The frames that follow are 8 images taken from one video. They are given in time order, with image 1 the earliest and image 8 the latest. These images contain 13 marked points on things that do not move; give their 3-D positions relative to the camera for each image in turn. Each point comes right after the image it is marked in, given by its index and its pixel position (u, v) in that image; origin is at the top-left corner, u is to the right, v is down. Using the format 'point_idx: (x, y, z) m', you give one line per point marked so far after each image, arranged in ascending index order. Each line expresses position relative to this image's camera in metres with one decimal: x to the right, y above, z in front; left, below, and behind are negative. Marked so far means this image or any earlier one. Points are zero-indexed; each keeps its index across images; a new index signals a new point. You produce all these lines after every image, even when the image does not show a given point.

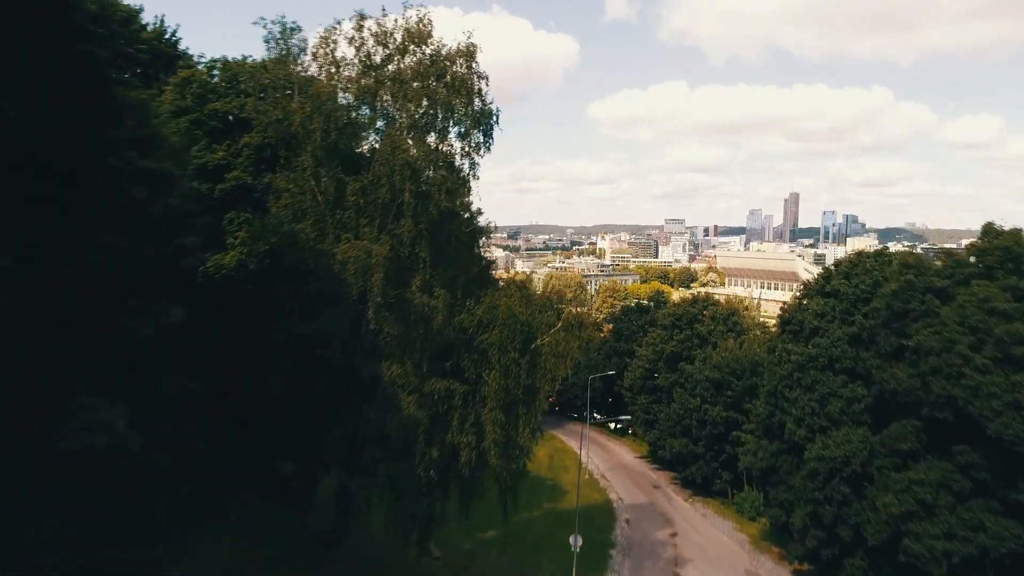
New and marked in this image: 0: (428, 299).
0: (-1.2, -0.2, +9.4) m
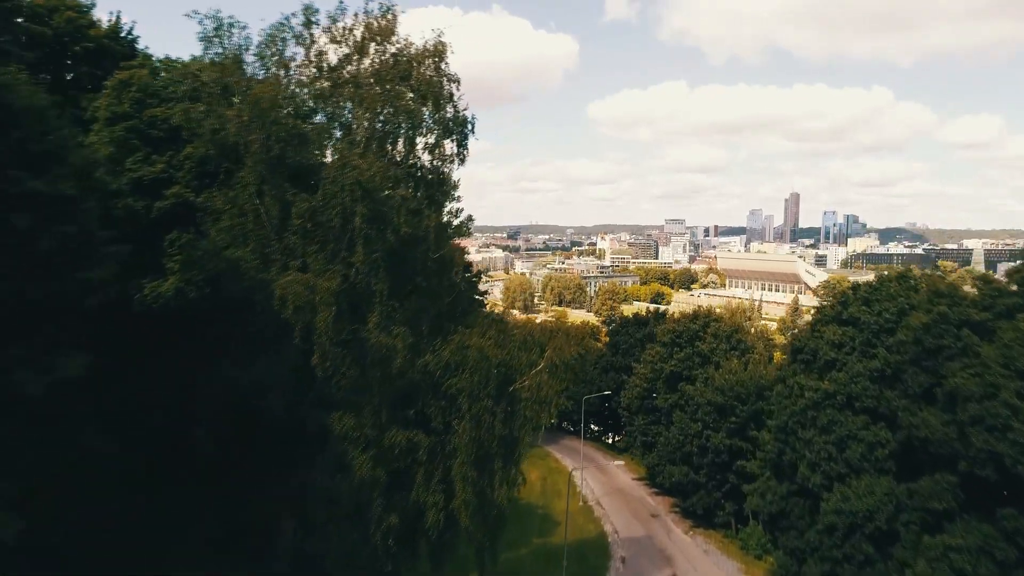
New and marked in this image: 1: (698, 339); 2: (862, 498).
0: (-1.5, -0.6, +8.1) m
1: (+5.4, -1.5, +19.0) m
2: (+5.0, -3.0, +9.4) m
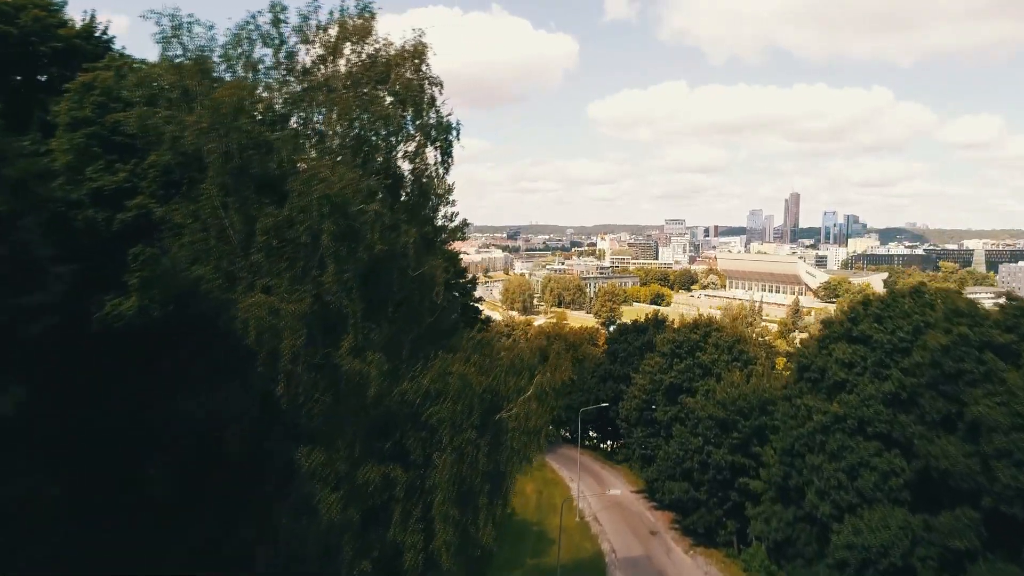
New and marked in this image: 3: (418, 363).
0: (-1.7, -0.9, +7.5) m
1: (+5.2, -1.7, +18.4) m
2: (+4.8, -3.2, +8.8) m
3: (-1.2, -1.0, +8.3) m
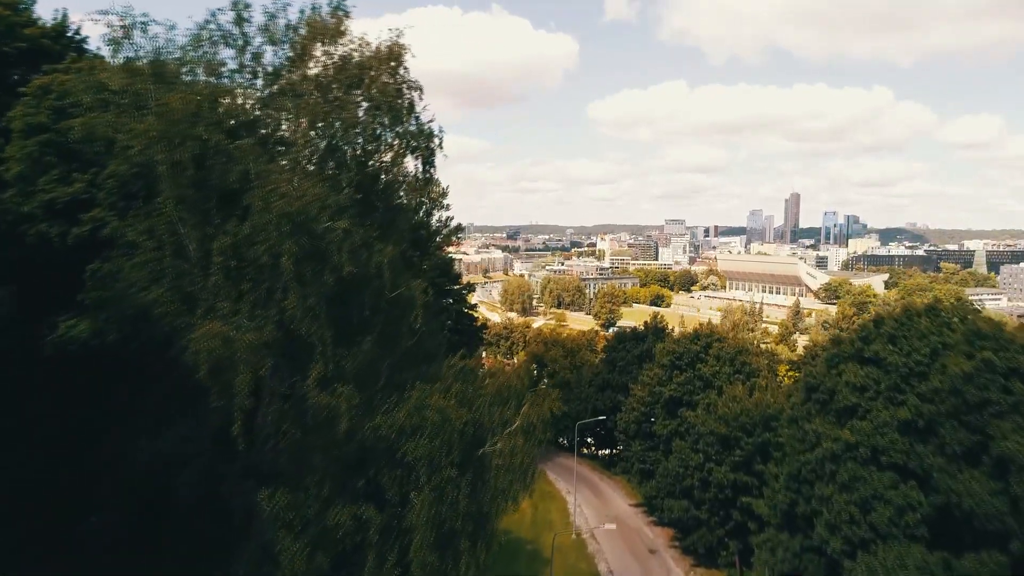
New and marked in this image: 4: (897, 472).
0: (-1.9, -1.1, +6.8) m
1: (+5.0, -2.0, +17.7) m
2: (+4.7, -3.5, +8.1) m
3: (-1.4, -1.2, +7.6) m
4: (+5.1, -2.4, +8.7) m
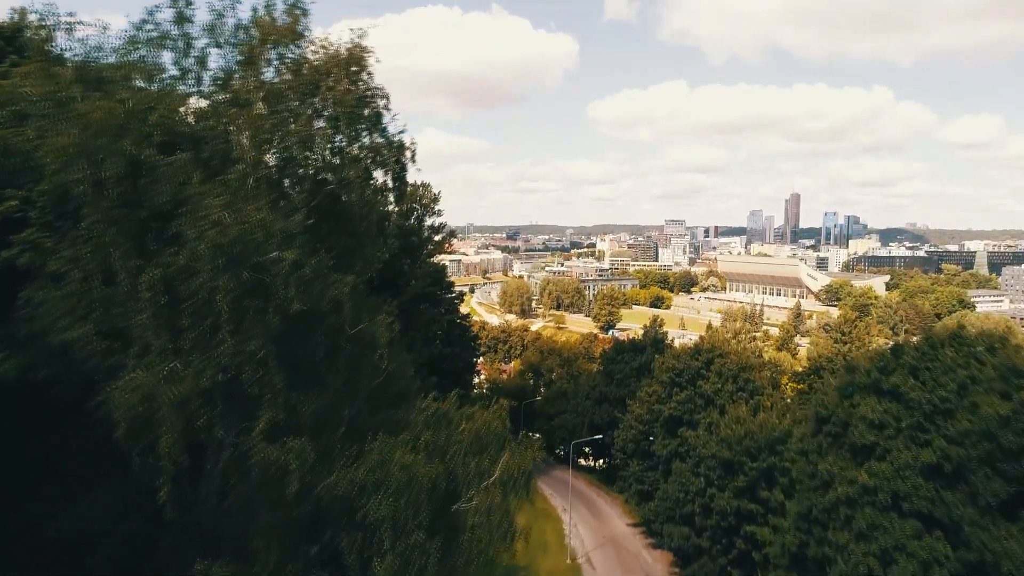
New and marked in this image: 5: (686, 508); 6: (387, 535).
0: (-2.1, -1.5, +6.0) m
1: (+4.8, -2.3, +16.9) m
2: (+4.5, -3.8, +7.3) m
3: (-1.6, -1.5, +6.8) m
4: (+4.9, -2.8, +7.9) m
5: (+4.0, -5.0, +15.0) m
6: (-1.1, -2.3, +6.2) m
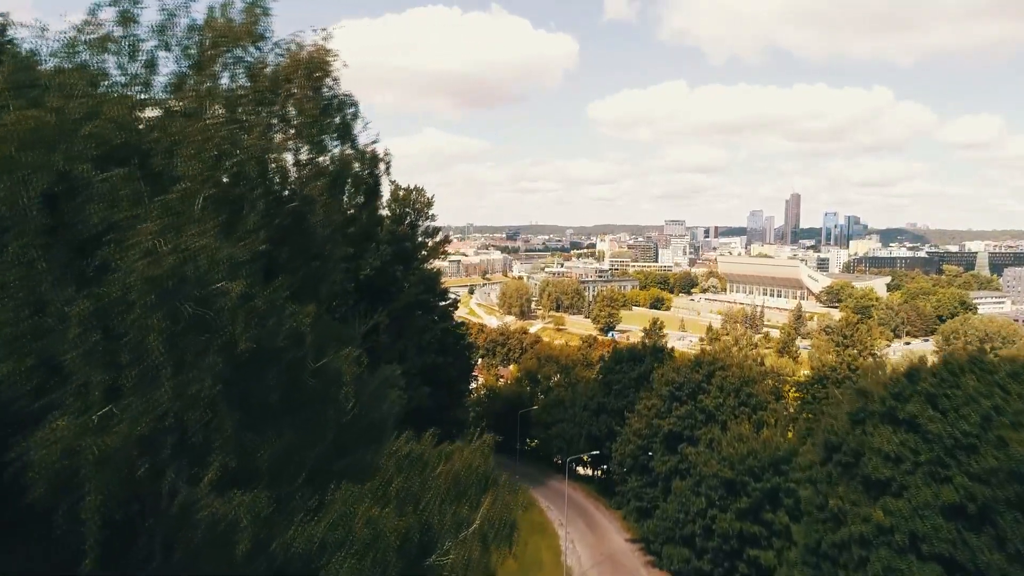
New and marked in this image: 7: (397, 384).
0: (-2.2, -1.7, +5.4) m
1: (+4.7, -2.6, +16.3) m
2: (+4.3, -4.1, +6.7) m
3: (-1.7, -1.8, +6.2) m
4: (+4.7, -3.0, +7.3) m
5: (+3.8, -5.2, +14.4) m
6: (-1.3, -2.5, +5.5) m
7: (-3.2, -2.7, +18.3) m
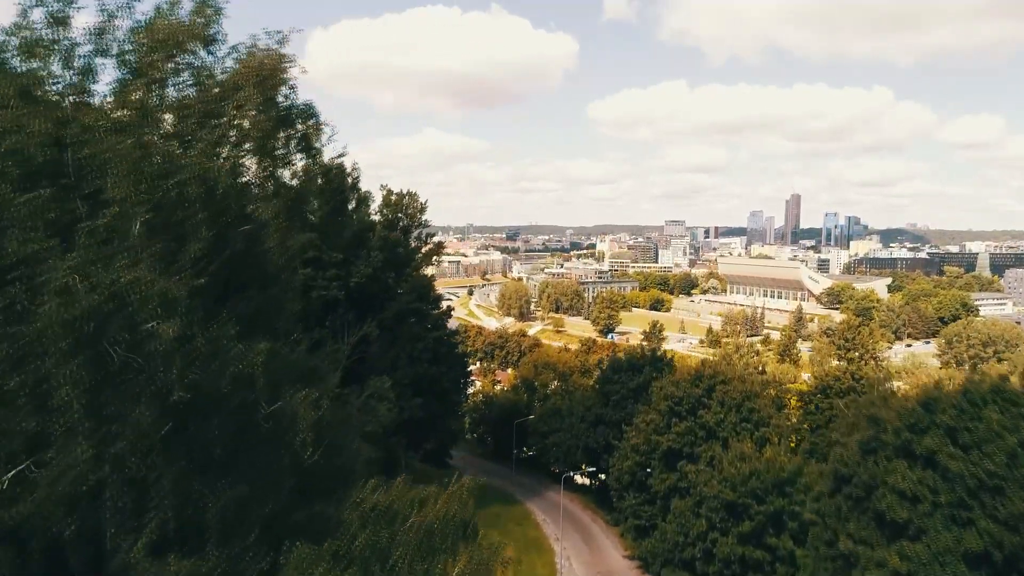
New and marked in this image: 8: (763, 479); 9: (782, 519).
0: (-2.4, -2.0, +4.8) m
1: (+4.5, -2.8, +15.7) m
2: (+4.1, -4.3, +6.1) m
3: (-1.9, -2.1, +5.6) m
4: (+4.6, -3.3, +6.7) m
5: (+3.6, -5.5, +13.8) m
6: (-1.5, -2.8, +4.9) m
7: (-3.3, -3.0, +17.7) m
8: (+5.0, -3.8, +13.1) m
9: (+5.3, -4.5, +12.9) m
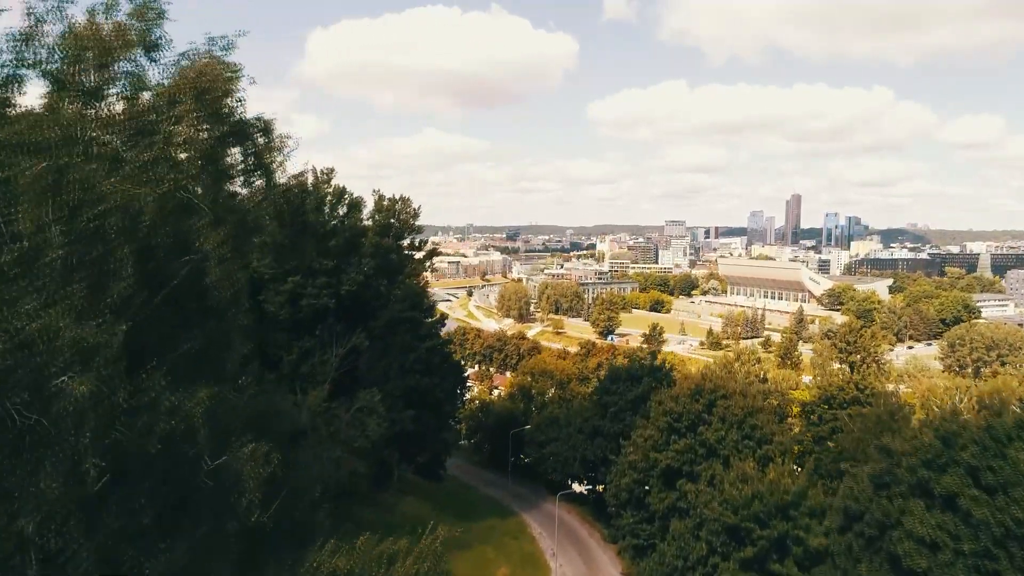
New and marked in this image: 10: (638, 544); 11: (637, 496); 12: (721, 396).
0: (-2.6, -2.2, +4.2) m
1: (+4.3, -3.1, +15.1) m
2: (+4.0, -4.6, +5.5) m
3: (-2.1, -2.3, +5.0) m
4: (+4.4, -3.6, +6.1) m
5: (+3.5, -5.8, +13.2) m
6: (-1.6, -3.1, +4.4) m
7: (-3.5, -3.2, +17.1) m
8: (+4.8, -4.1, +12.5) m
9: (+5.1, -4.8, +12.3) m
10: (+3.0, -6.2, +15.8) m
11: (+3.0, -5.1, +16.0) m
12: (+4.9, -2.5, +15.4) m
